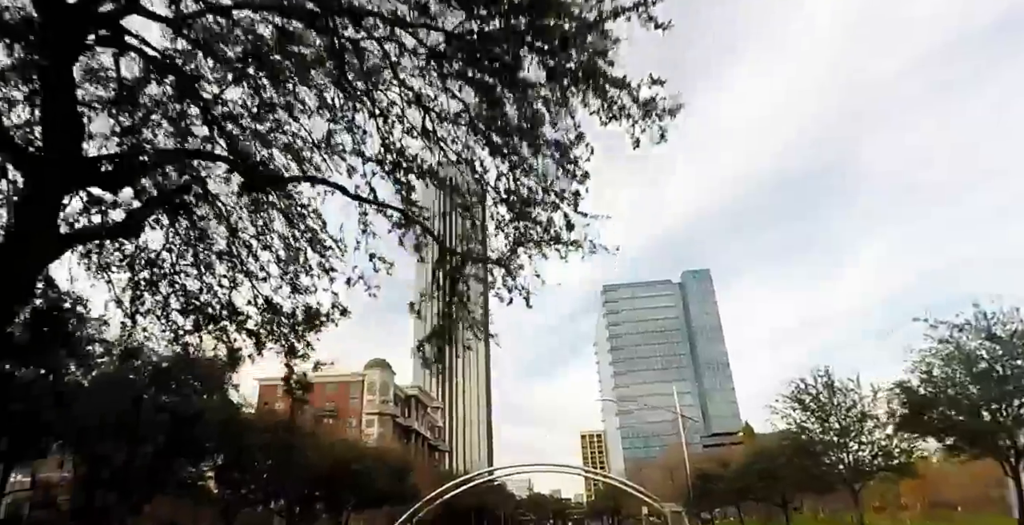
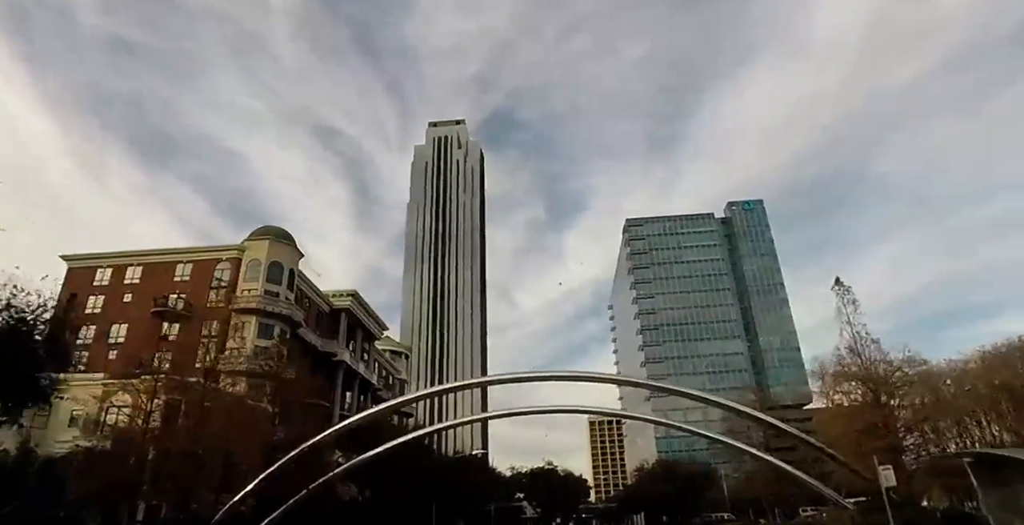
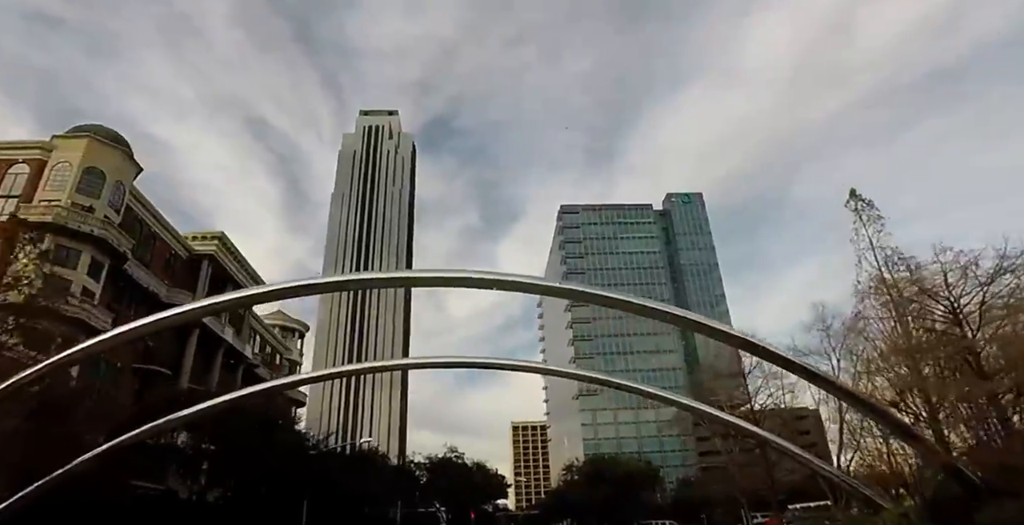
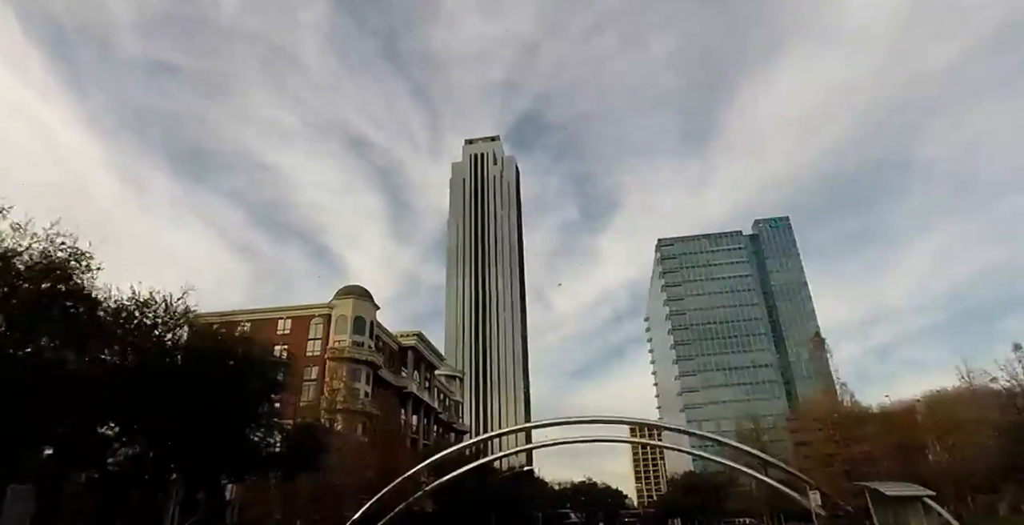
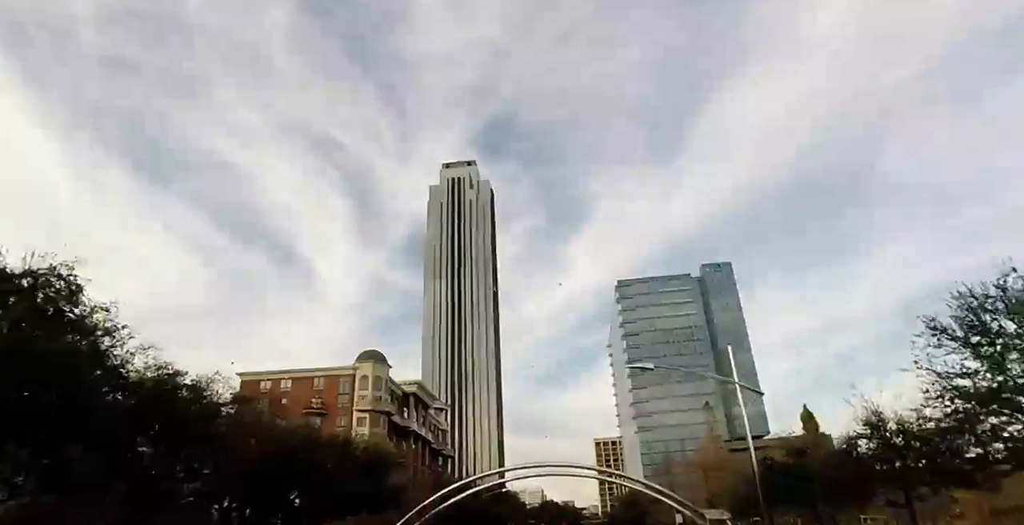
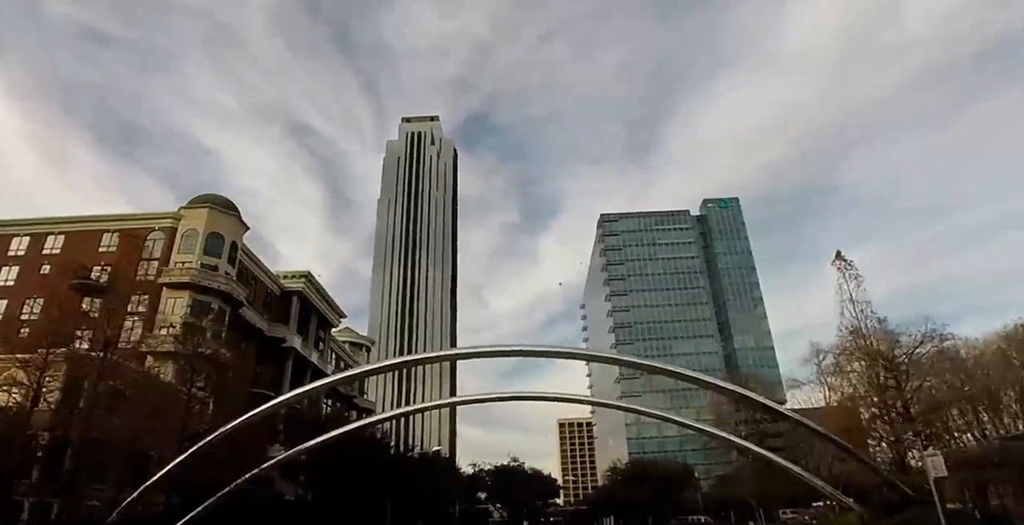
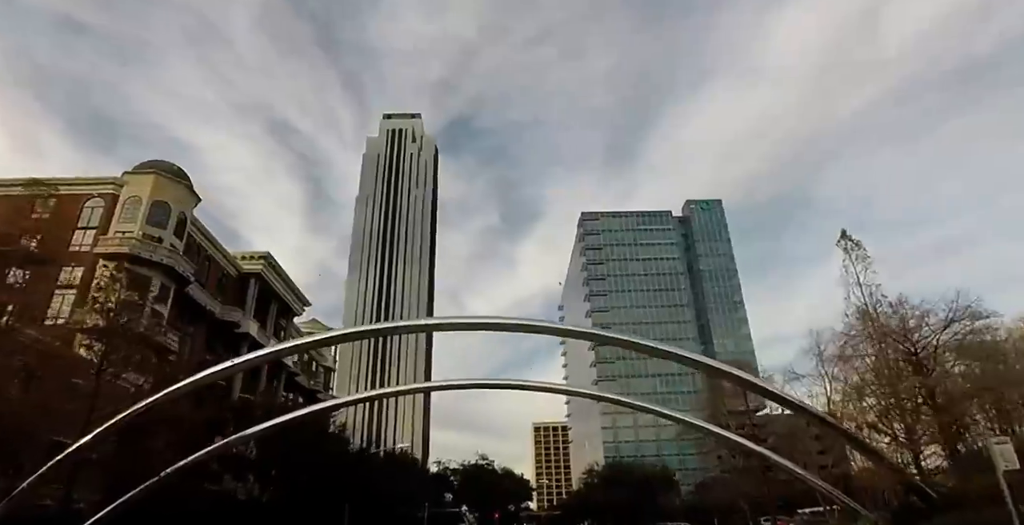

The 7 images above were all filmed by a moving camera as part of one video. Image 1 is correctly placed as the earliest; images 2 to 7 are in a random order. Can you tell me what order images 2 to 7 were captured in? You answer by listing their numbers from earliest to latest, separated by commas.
5, 4, 2, 6, 7, 3
